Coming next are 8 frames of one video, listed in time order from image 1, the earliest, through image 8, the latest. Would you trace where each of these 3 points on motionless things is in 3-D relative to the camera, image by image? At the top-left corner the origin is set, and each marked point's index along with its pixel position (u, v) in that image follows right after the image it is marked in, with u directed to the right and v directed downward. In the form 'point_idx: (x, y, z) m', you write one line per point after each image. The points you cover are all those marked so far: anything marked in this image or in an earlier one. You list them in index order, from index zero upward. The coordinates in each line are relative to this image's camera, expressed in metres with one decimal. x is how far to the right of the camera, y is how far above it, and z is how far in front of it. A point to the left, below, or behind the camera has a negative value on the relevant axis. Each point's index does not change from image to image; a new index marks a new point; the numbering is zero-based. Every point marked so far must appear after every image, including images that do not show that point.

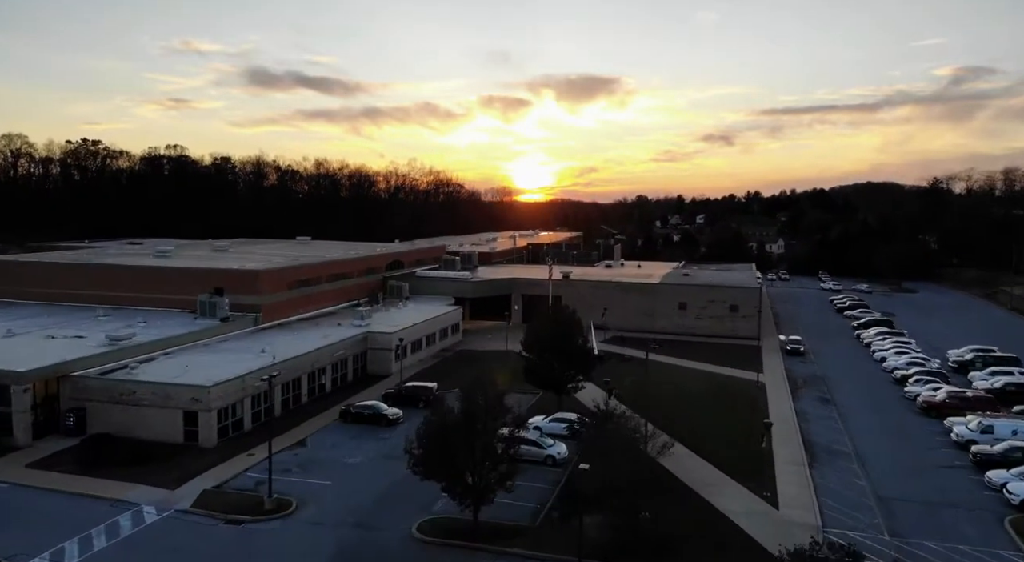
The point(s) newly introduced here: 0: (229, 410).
0: (-6.2, -2.8, +15.2) m
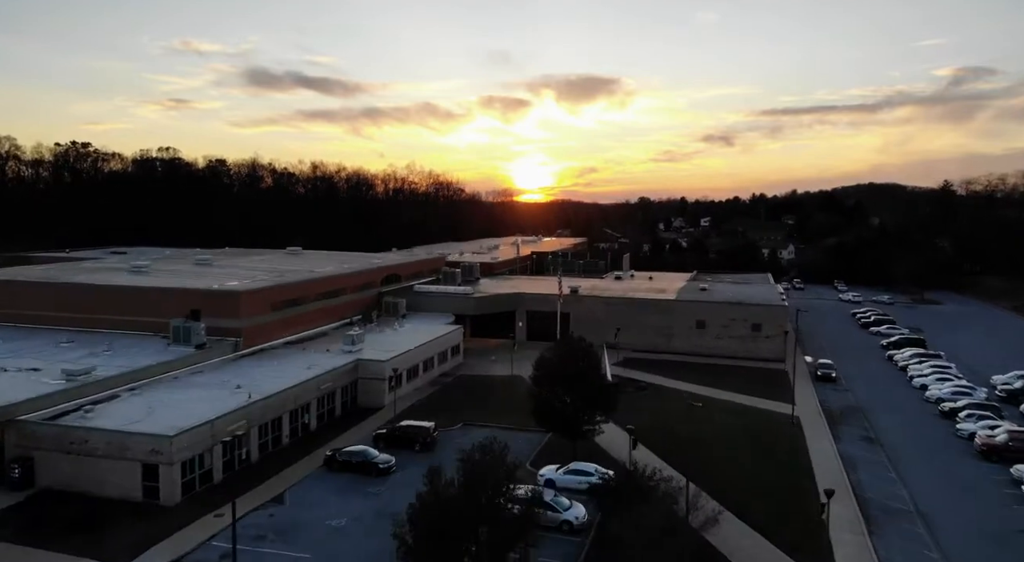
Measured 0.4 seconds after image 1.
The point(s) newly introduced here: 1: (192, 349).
0: (-6.0, -3.4, +13.2) m
1: (-8.4, -1.8, +18.3) m
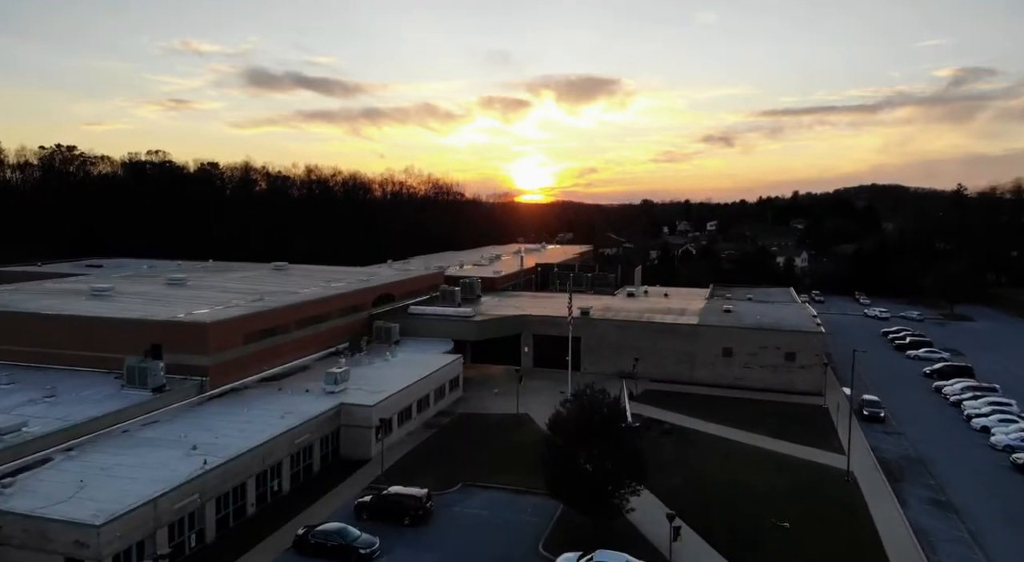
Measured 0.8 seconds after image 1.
0: (-5.8, -4.1, +10.7) m
1: (-8.2, -2.5, +15.7) m
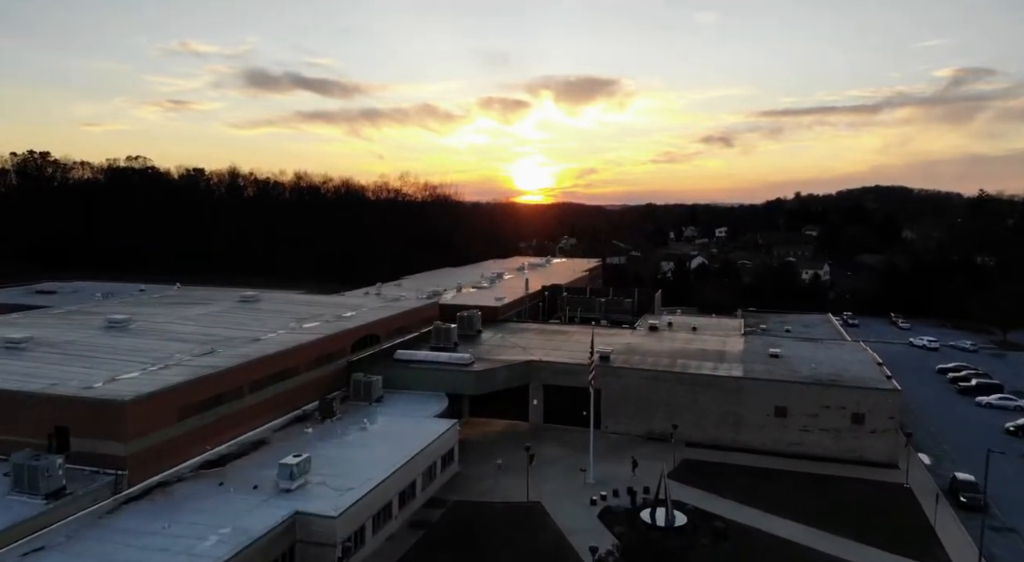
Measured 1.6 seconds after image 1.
0: (-5.6, -5.3, +6.8) m
1: (-8.0, -3.7, +11.8) m
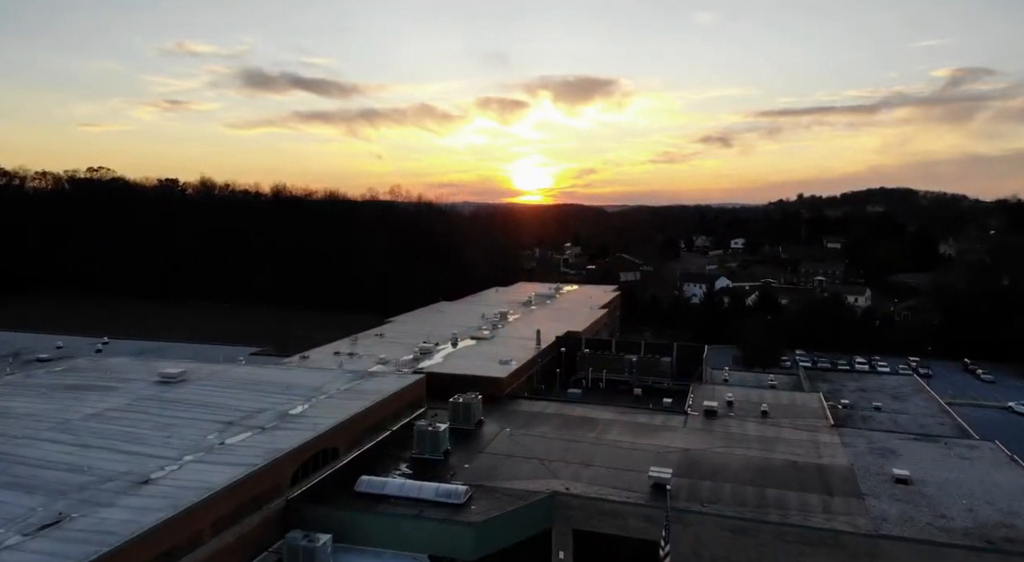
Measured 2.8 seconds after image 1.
0: (-5.3, -7.3, +0.4) m
1: (-7.7, -5.7, +5.5) m
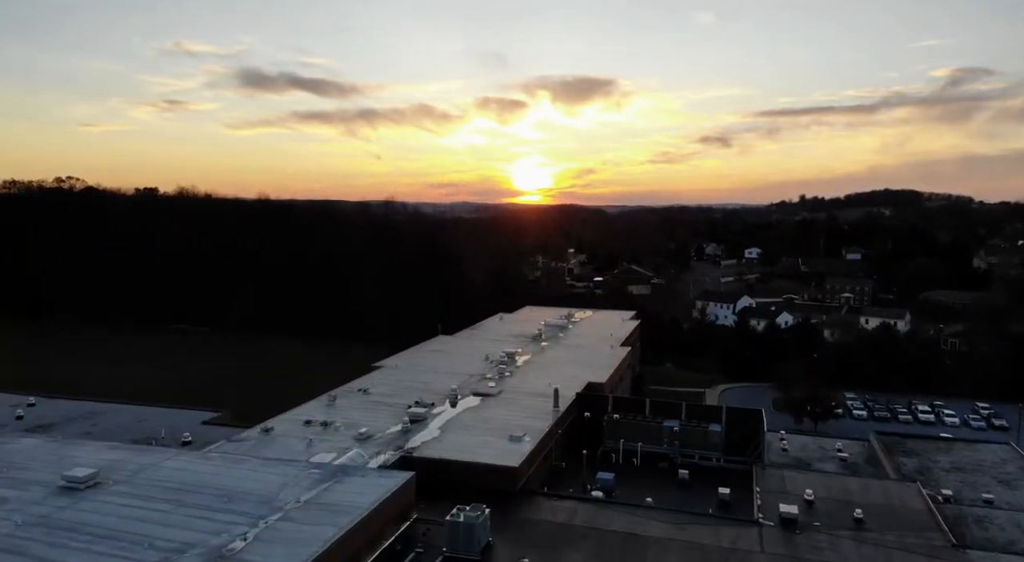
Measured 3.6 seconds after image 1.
0: (-4.9, -8.8, -4.3) m
1: (-7.3, -7.2, +0.8) m
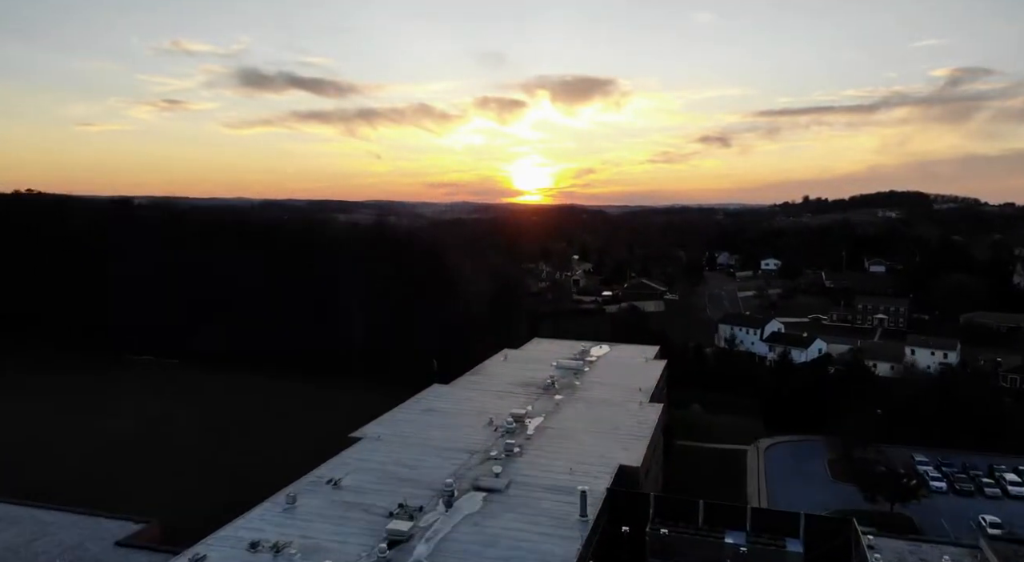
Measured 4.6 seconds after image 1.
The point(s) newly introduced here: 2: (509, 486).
0: (-4.6, -10.4, -9.3) m
1: (-7.0, -8.8, -4.3) m
2: (0.0, -5.4, +18.3) m
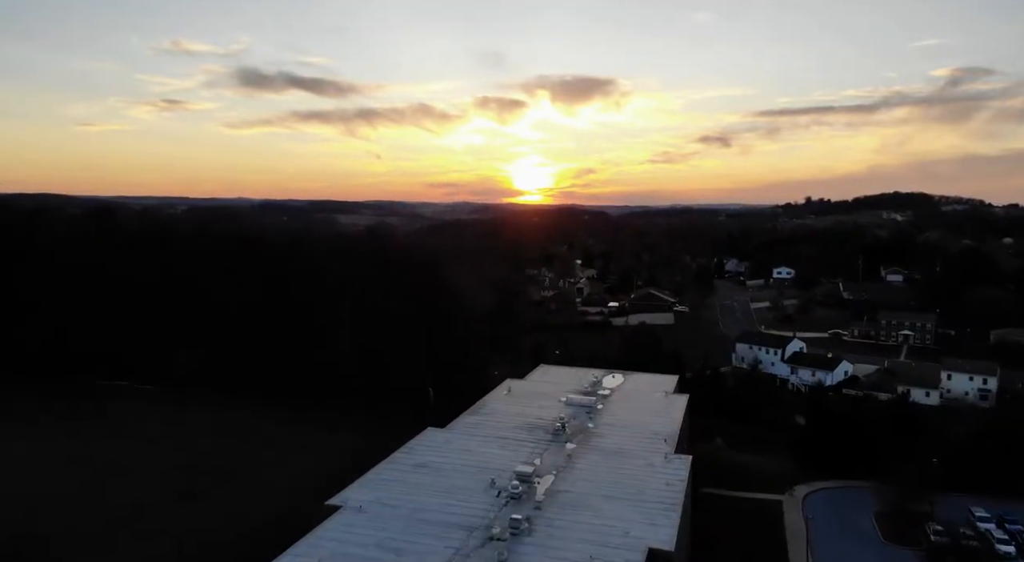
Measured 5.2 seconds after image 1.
0: (-4.4, -11.5, -12.7) m
1: (-6.8, -9.9, -7.7) m
2: (+0.2, -6.5, +14.9) m
